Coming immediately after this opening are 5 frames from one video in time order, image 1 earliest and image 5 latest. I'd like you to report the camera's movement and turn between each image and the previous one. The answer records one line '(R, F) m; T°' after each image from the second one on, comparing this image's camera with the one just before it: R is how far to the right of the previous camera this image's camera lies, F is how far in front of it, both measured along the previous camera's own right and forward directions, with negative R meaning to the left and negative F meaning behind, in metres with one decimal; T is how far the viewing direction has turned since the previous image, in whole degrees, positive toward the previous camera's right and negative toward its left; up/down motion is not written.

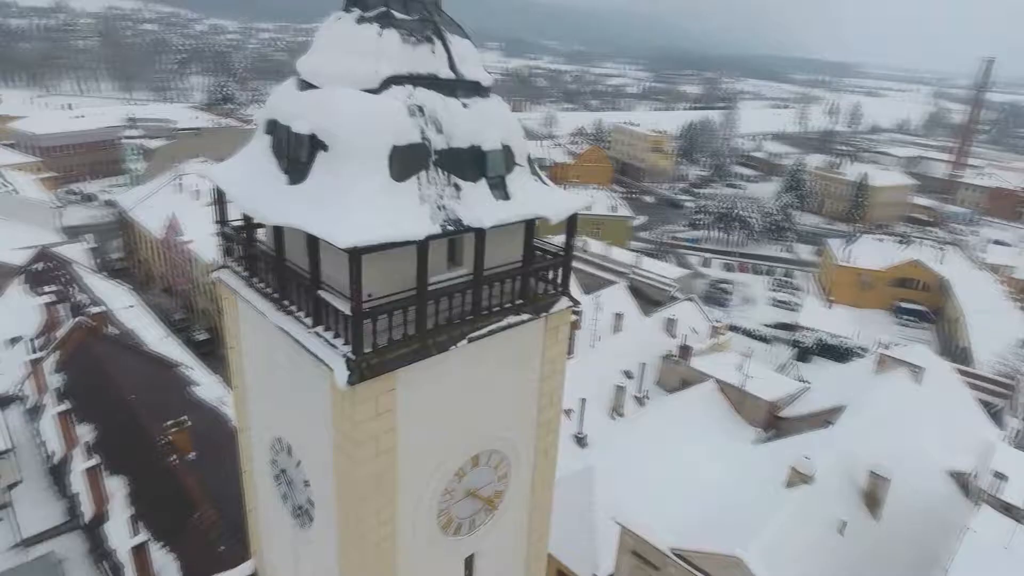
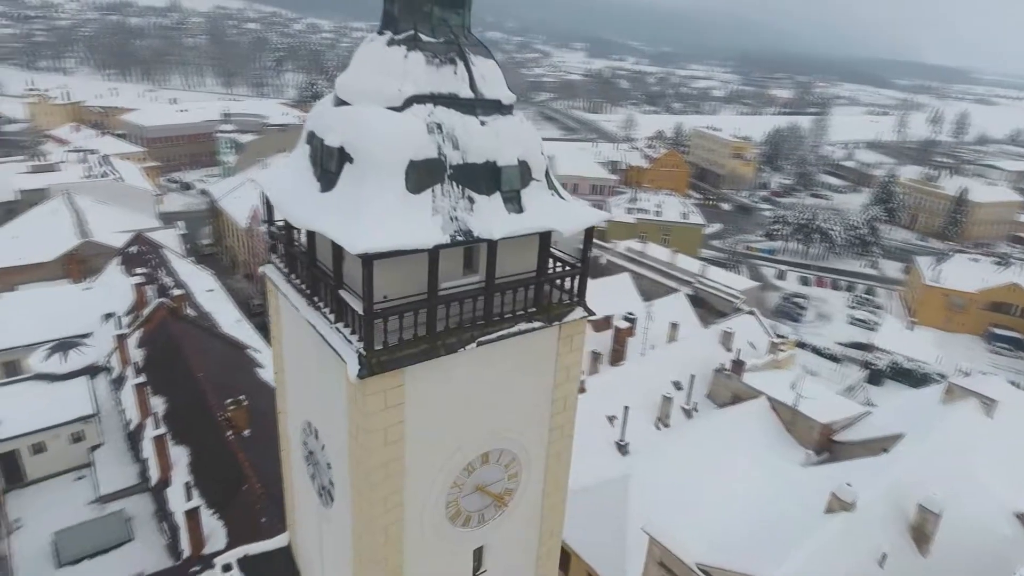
(+0.8, -0.3) m; -7°
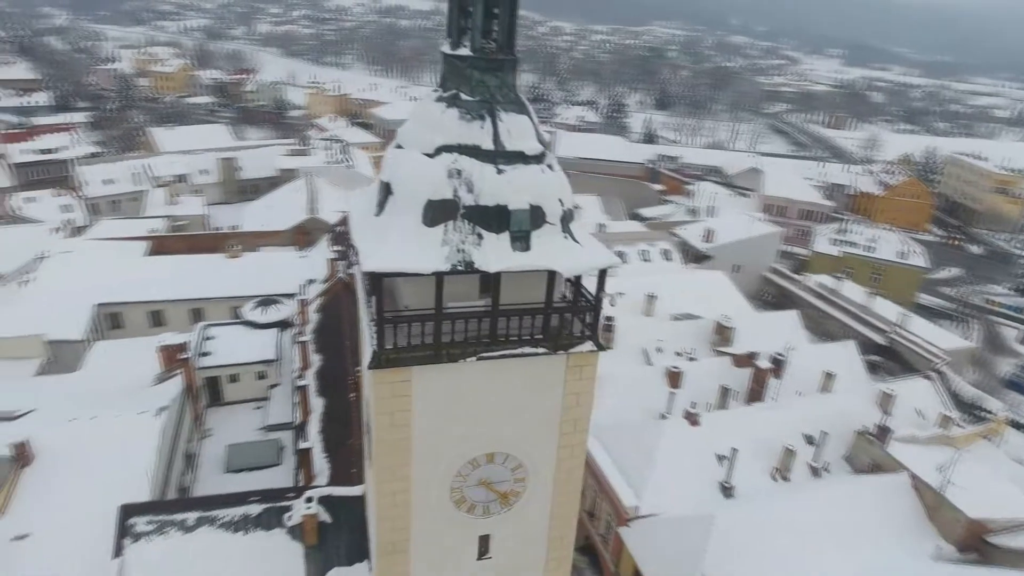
(+2.8, -0.7) m; -18°
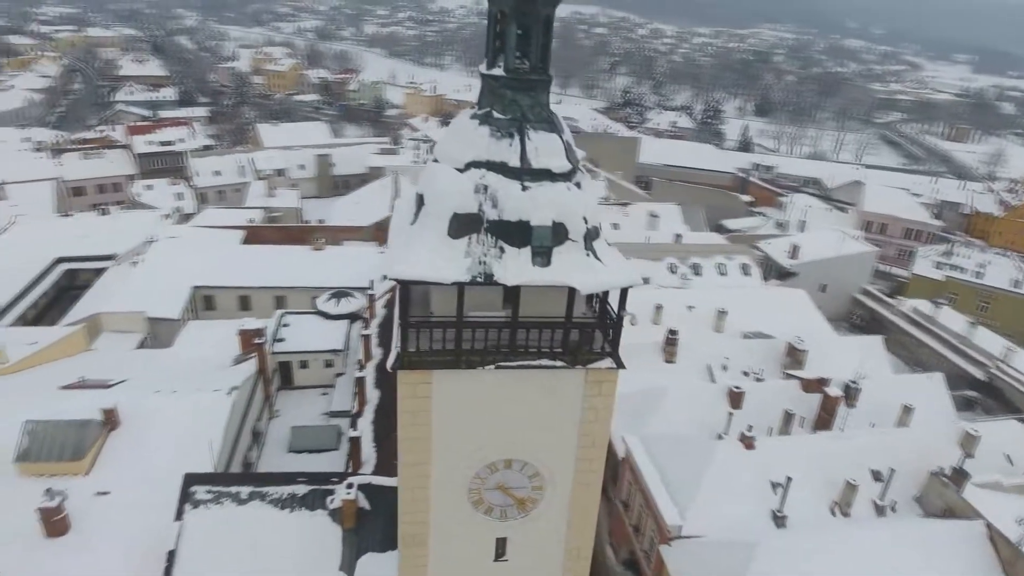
(+0.9, -0.2) m; -8°
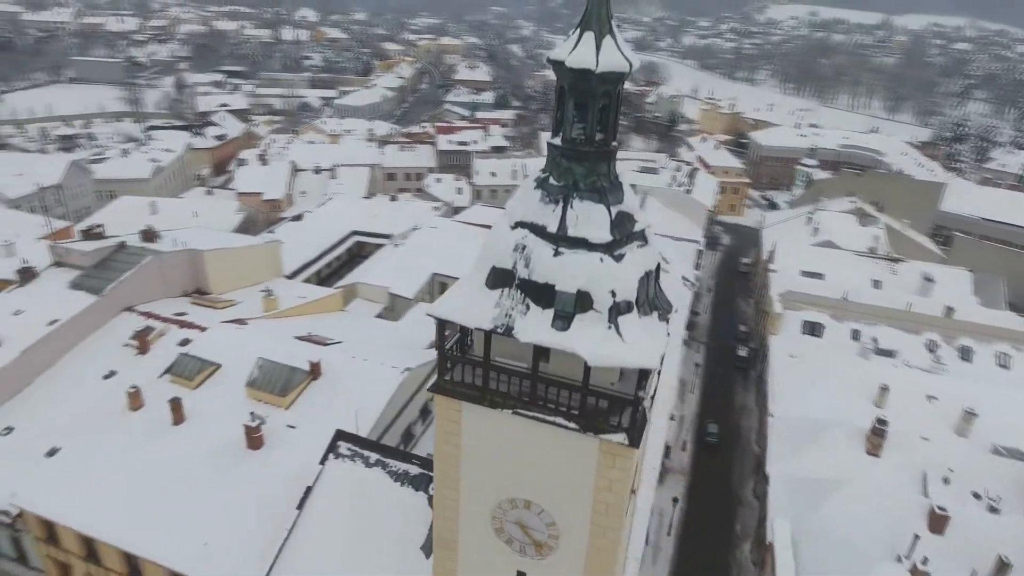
(+3.6, +0.1) m; -24°
